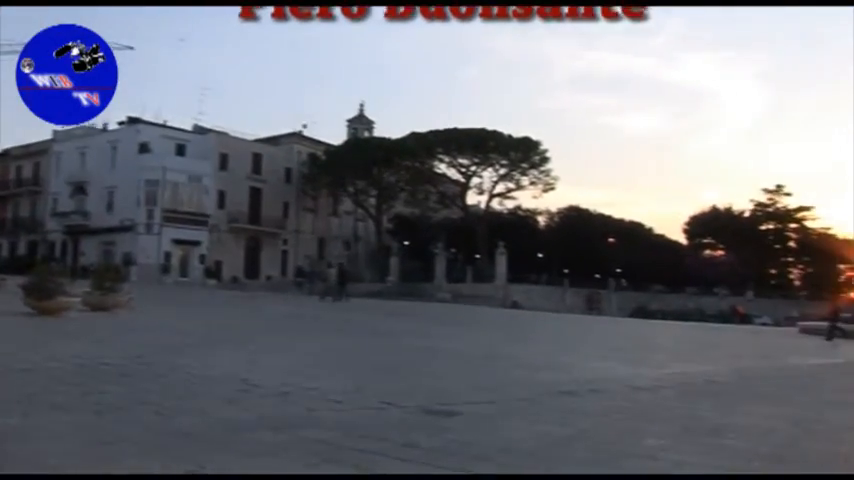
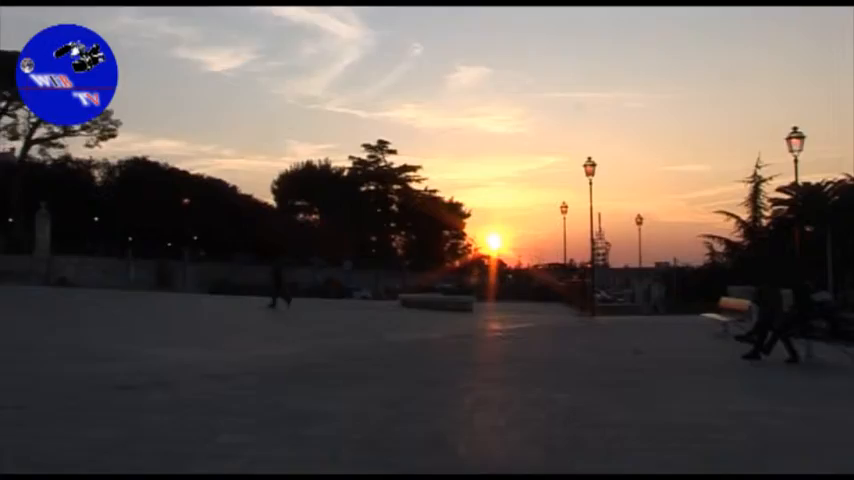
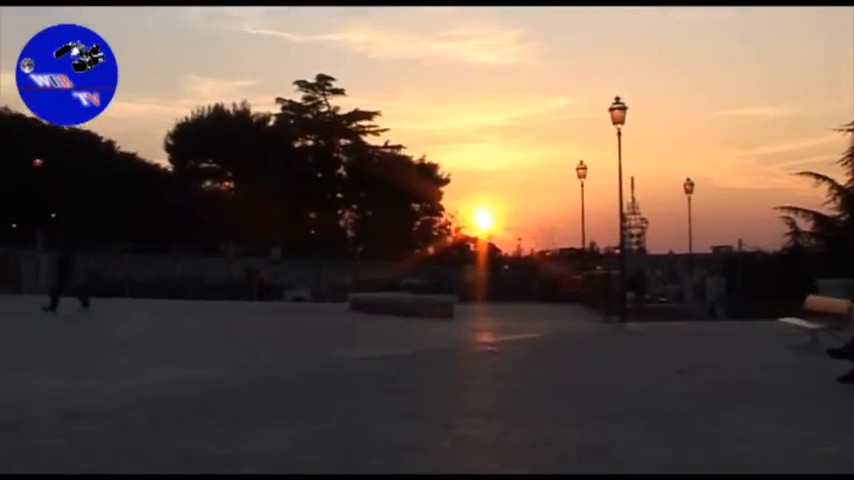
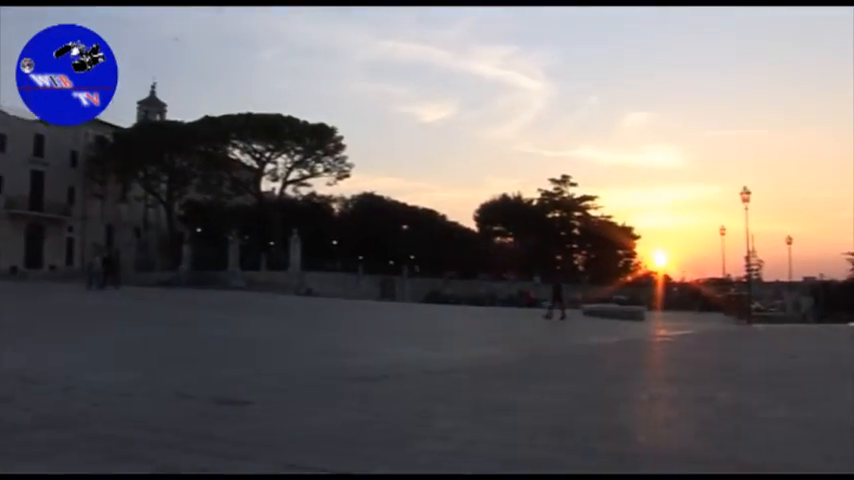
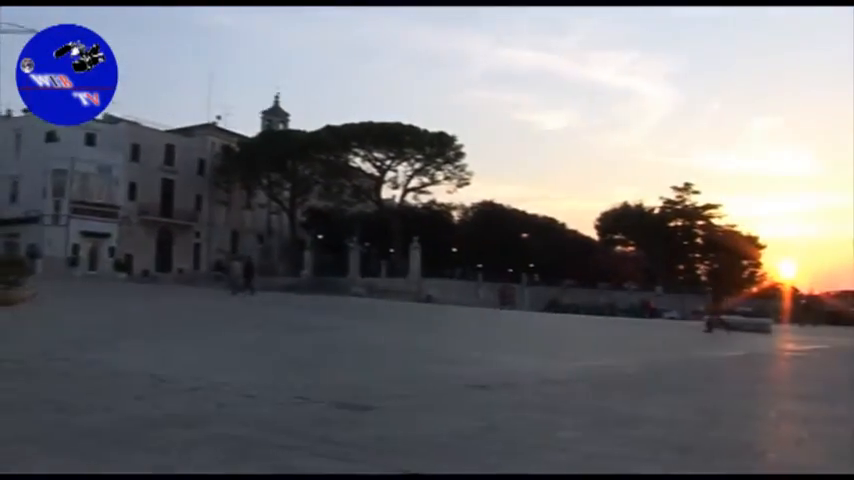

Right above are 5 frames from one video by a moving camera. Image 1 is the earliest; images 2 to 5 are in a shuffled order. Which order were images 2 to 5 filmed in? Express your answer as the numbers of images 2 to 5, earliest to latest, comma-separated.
5, 4, 2, 3
